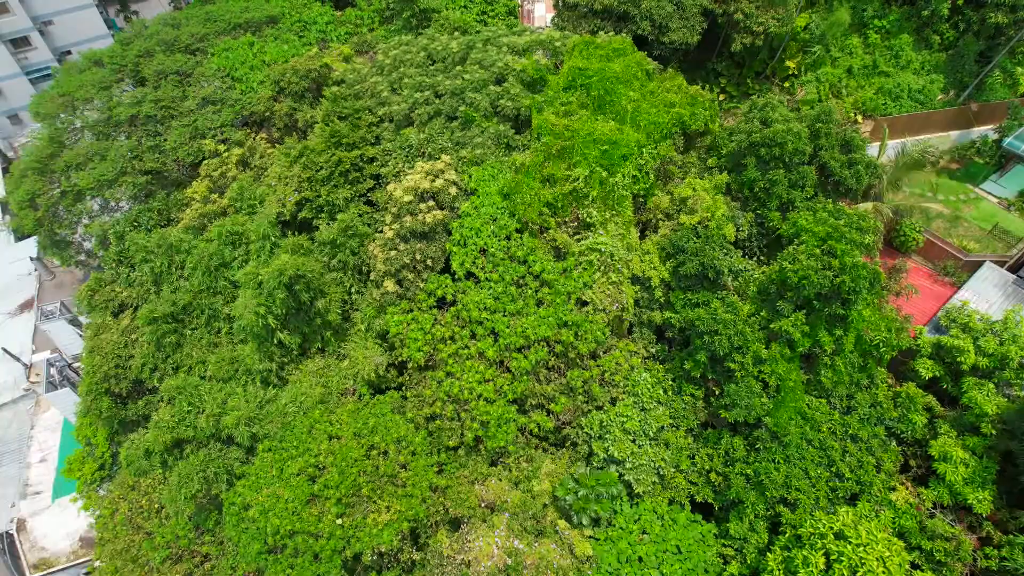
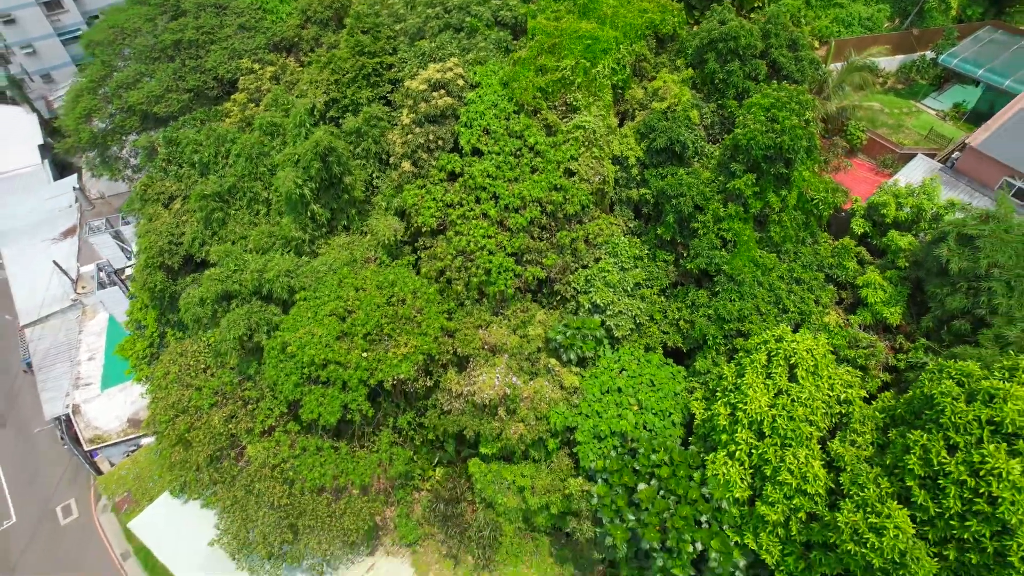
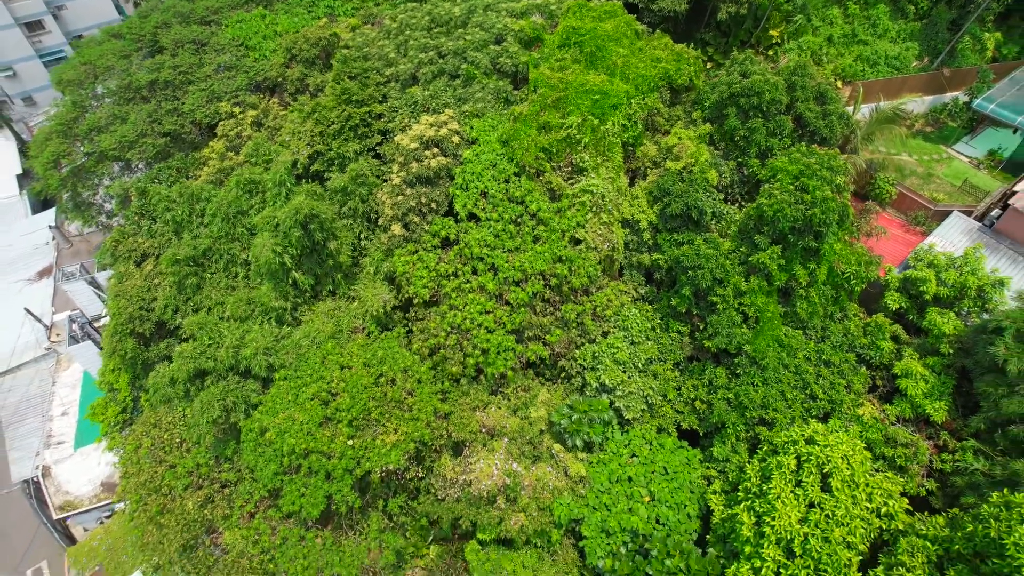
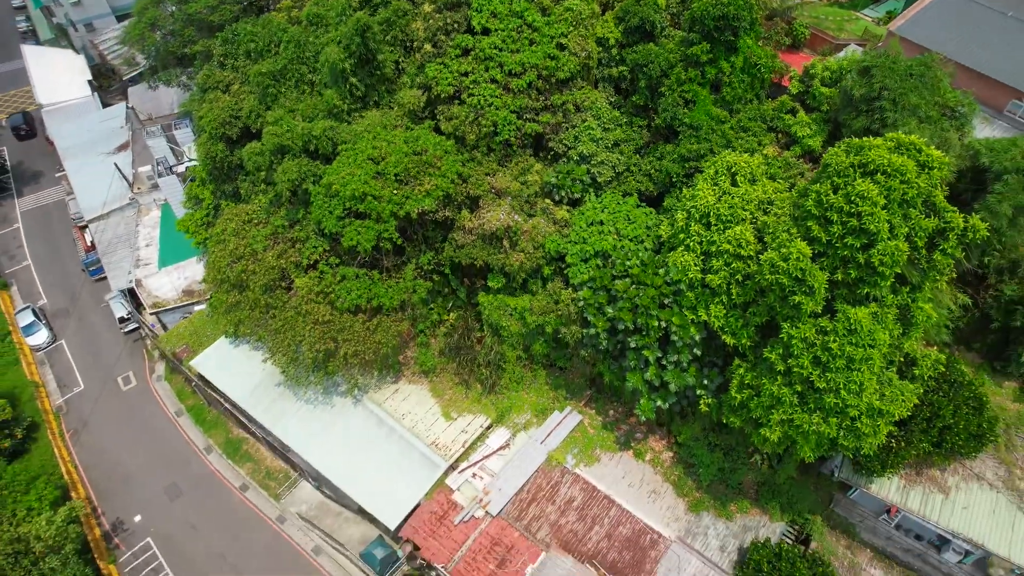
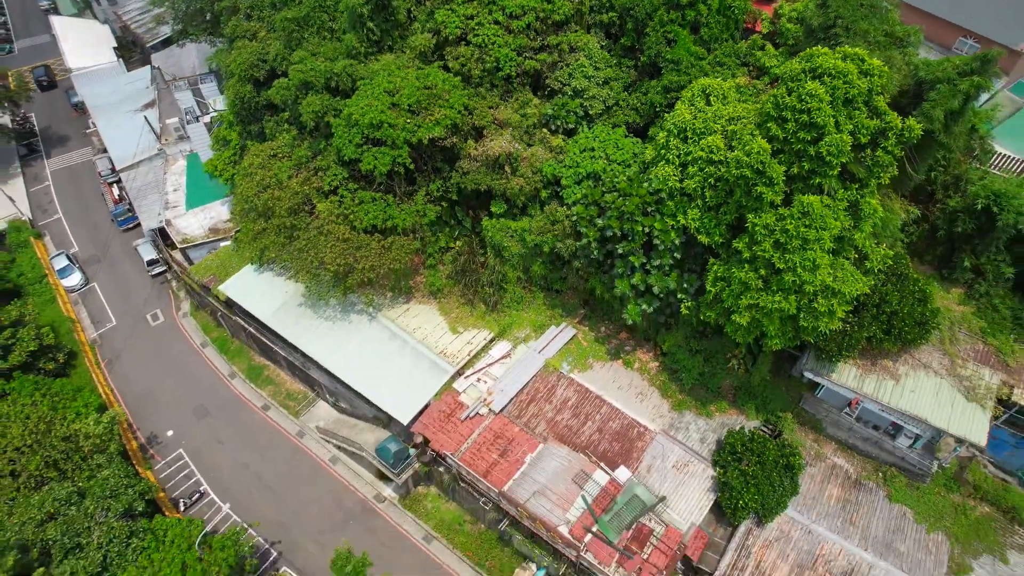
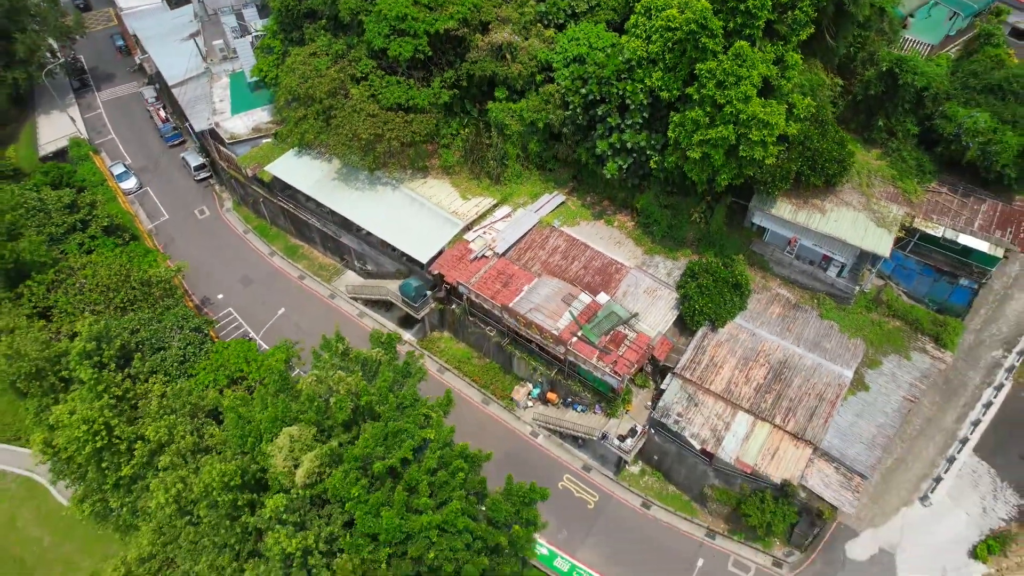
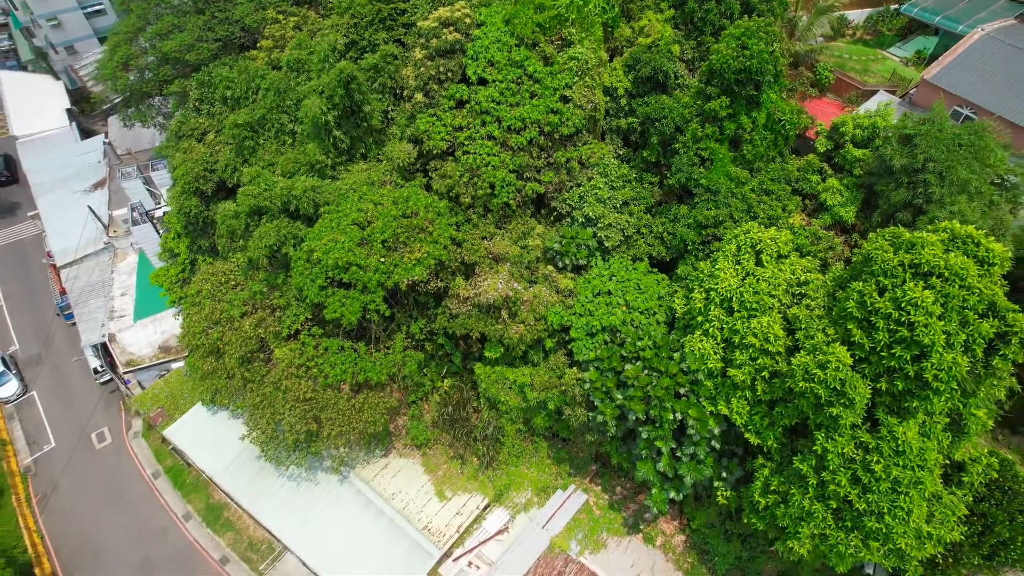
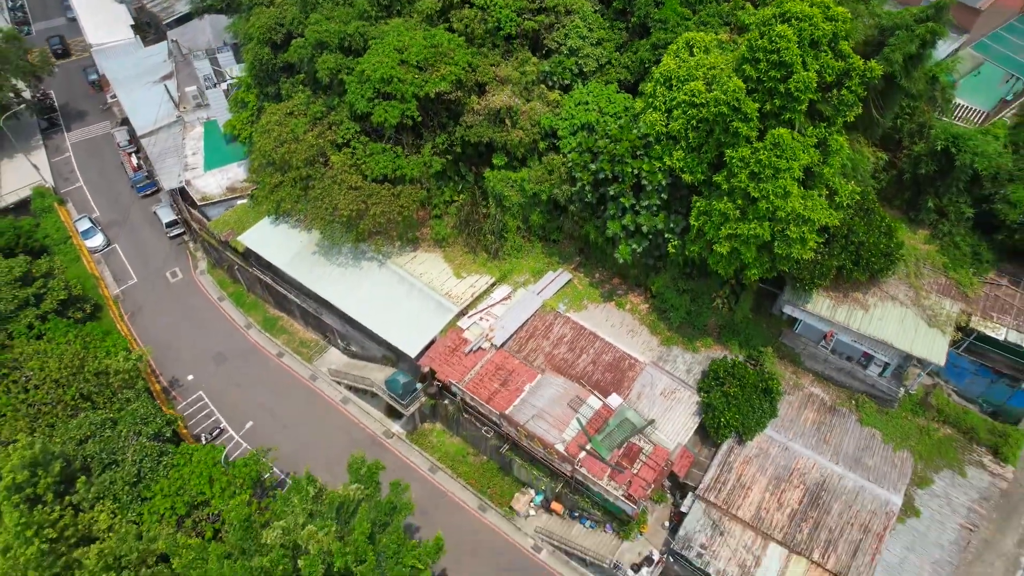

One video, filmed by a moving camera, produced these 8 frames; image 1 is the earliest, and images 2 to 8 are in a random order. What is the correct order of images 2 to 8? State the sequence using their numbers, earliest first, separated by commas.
3, 2, 7, 4, 5, 8, 6
